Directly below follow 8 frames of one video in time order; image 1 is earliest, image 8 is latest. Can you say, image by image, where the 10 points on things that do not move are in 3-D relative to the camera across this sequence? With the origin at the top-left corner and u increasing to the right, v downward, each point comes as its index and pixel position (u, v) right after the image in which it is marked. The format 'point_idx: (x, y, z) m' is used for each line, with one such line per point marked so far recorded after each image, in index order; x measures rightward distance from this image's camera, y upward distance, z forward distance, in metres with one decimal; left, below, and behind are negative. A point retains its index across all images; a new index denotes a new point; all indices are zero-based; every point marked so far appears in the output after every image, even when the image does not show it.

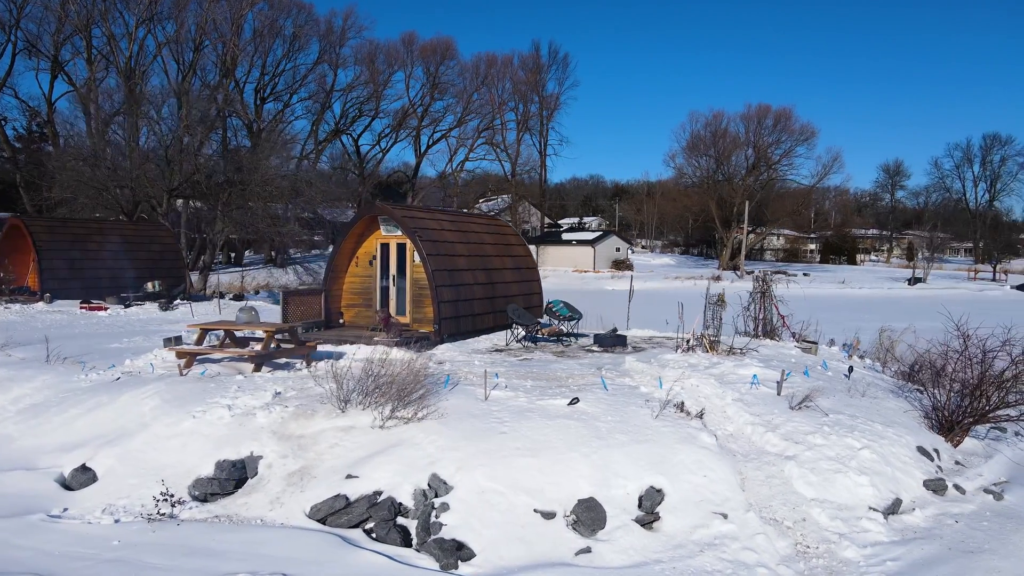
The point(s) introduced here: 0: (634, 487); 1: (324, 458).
0: (+1.1, -1.8, +6.1) m
1: (-1.9, -1.7, +6.8) m
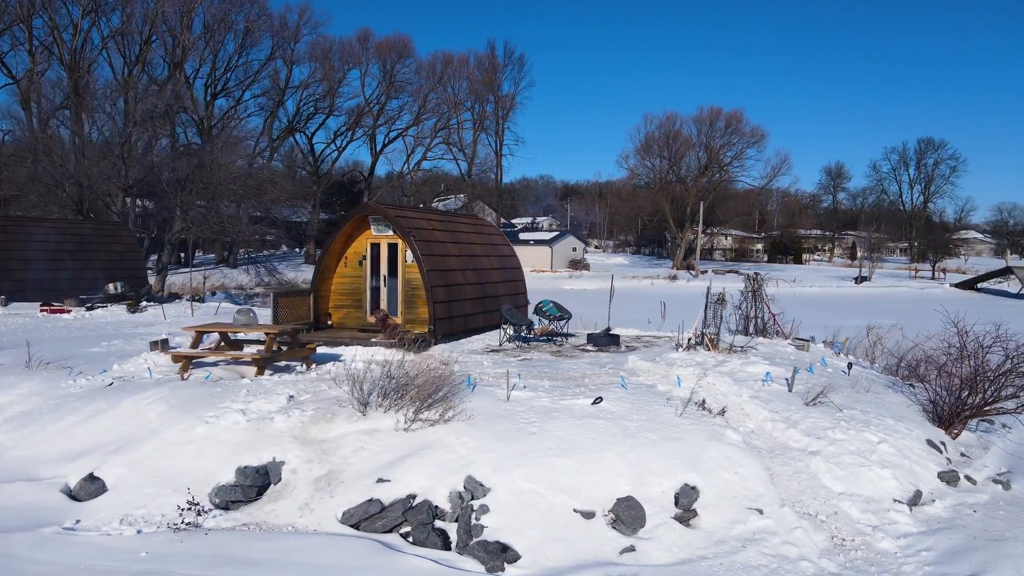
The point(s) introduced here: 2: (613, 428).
0: (+1.4, -1.8, +6.2) m
1: (-1.6, -1.7, +6.7) m
2: (+1.0, -1.4, +6.8) m
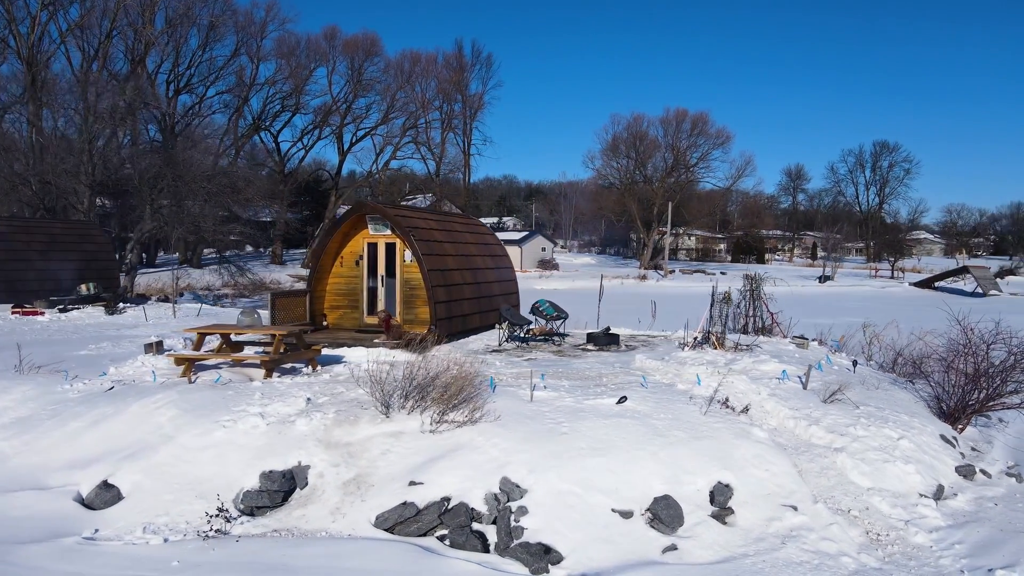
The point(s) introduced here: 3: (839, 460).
0: (+1.7, -1.8, +6.2) m
1: (-1.3, -1.7, +6.6) m
2: (+1.3, -1.4, +6.8) m
3: (+3.2, -1.7, +6.7) m
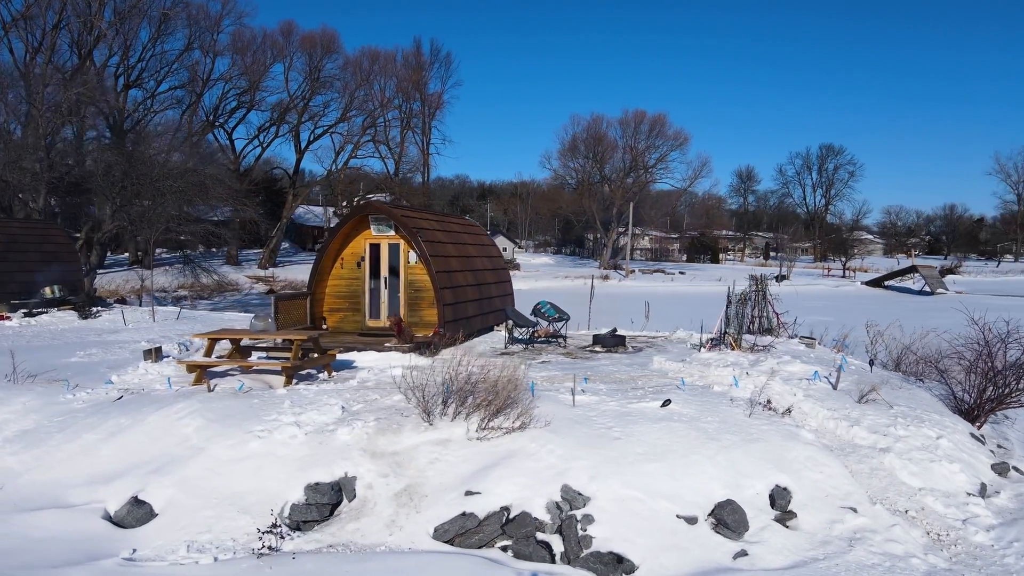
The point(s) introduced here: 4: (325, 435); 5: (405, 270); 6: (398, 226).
0: (+2.3, -1.8, +6.2) m
1: (-0.8, -1.8, +6.4) m
2: (+1.8, -1.4, +6.8) m
3: (+3.7, -1.7, +6.7) m
4: (-1.9, -1.5, +6.8) m
5: (-2.0, +0.3, +12.7) m
6: (-2.1, +1.1, +12.4) m
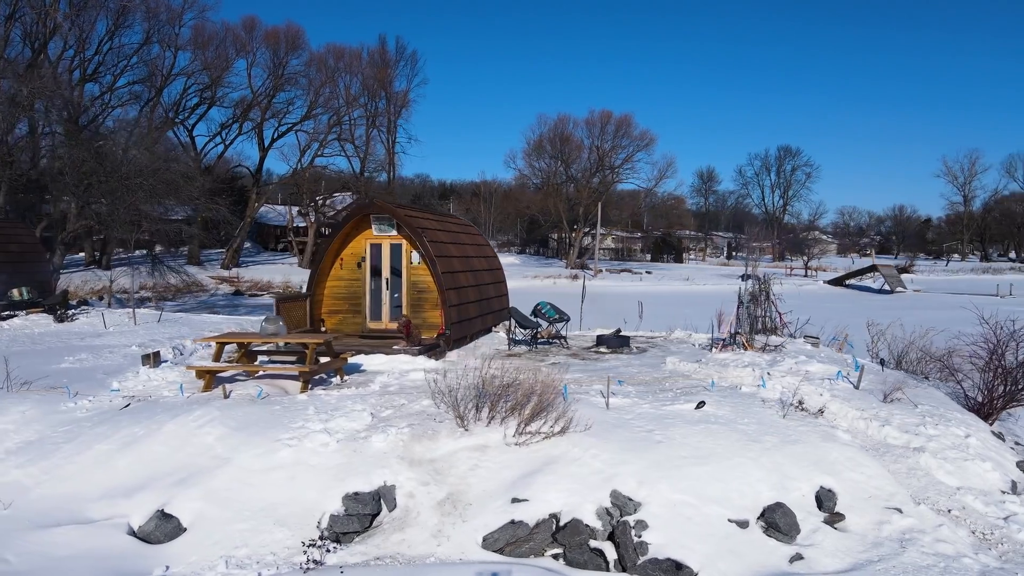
0: (+2.7, -1.8, +6.1) m
1: (-0.4, -1.8, +6.2) m
2: (+2.2, -1.4, +6.7) m
3: (+4.1, -1.7, +6.8) m
4: (-1.5, -1.5, +6.6) m
5: (-1.9, +0.3, +12.5) m
6: (-2.0, +1.1, +12.1) m
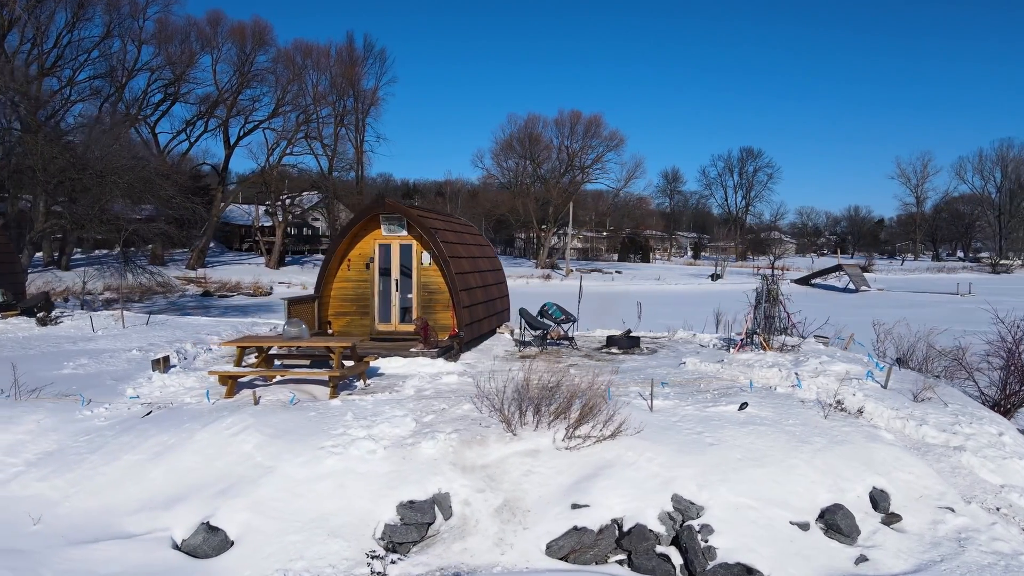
0: (+3.2, -1.8, +6.2) m
1: (+0.1, -1.8, +6.1) m
2: (+2.7, -1.5, +6.7) m
3: (+4.6, -1.7, +6.9) m
4: (-1.0, -1.5, +6.4) m
5: (-1.7, +0.3, +12.3) m
6: (-1.7, +1.1, +11.9) m
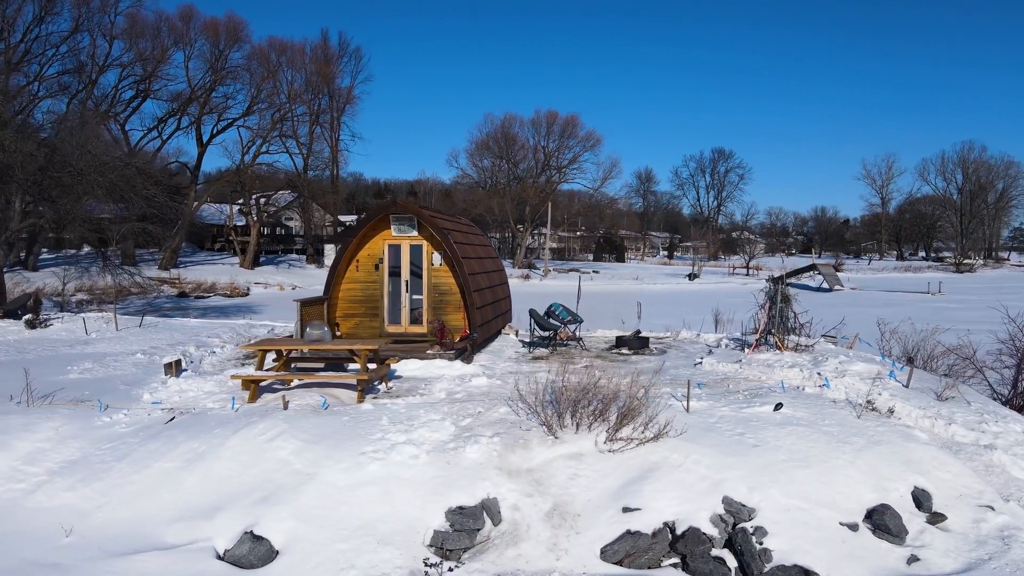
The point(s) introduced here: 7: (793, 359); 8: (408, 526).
0: (+3.6, -1.8, +6.2) m
1: (+0.5, -1.8, +6.0) m
2: (+3.1, -1.5, +6.7) m
3: (+5.0, -1.7, +7.0) m
4: (-0.6, -1.5, +6.3) m
5: (-1.5, +0.3, +12.1) m
6: (-1.5, +1.1, +11.8) m
7: (+4.0, -1.0, +9.8) m
8: (-0.9, -2.0, +5.7) m
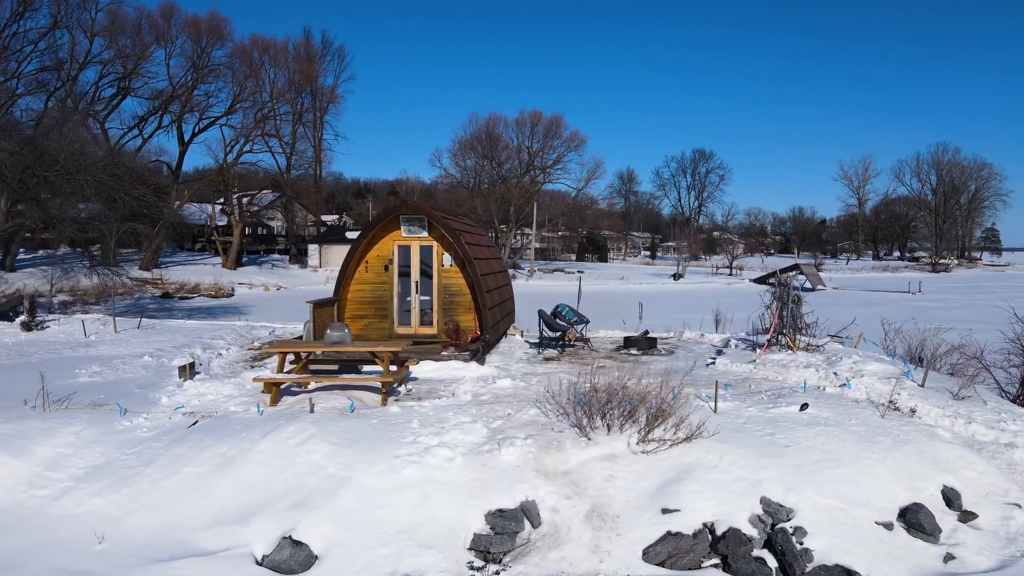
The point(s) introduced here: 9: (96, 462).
0: (+3.9, -1.9, +6.3) m
1: (+0.9, -1.8, +6.0) m
2: (+3.4, -1.5, +6.8) m
3: (+5.3, -1.7, +7.1) m
4: (-0.3, -1.6, +6.3) m
5: (-1.3, +0.3, +12.1) m
6: (-1.3, +1.1, +11.7) m
7: (+4.3, -1.0, +9.9) m
8: (-0.5, -2.0, +5.6) m
9: (-4.1, -1.7, +6.7) m
